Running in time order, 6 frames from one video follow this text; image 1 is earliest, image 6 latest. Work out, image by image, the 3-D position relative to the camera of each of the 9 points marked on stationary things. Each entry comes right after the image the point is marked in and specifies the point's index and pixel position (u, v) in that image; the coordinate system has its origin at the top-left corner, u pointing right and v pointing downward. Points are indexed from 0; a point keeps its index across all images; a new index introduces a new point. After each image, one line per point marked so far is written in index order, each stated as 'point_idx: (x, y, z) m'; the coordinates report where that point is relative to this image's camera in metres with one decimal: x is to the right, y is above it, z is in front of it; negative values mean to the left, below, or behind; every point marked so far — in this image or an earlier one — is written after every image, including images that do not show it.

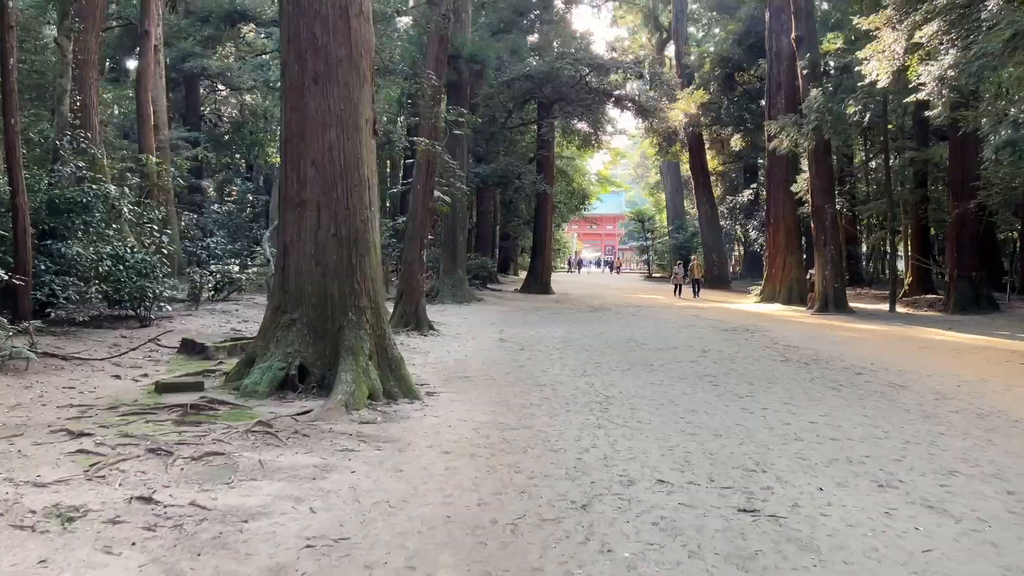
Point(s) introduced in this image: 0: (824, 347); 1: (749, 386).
0: (+3.7, -0.7, +10.1) m
1: (+1.9, -0.8, +6.7) m
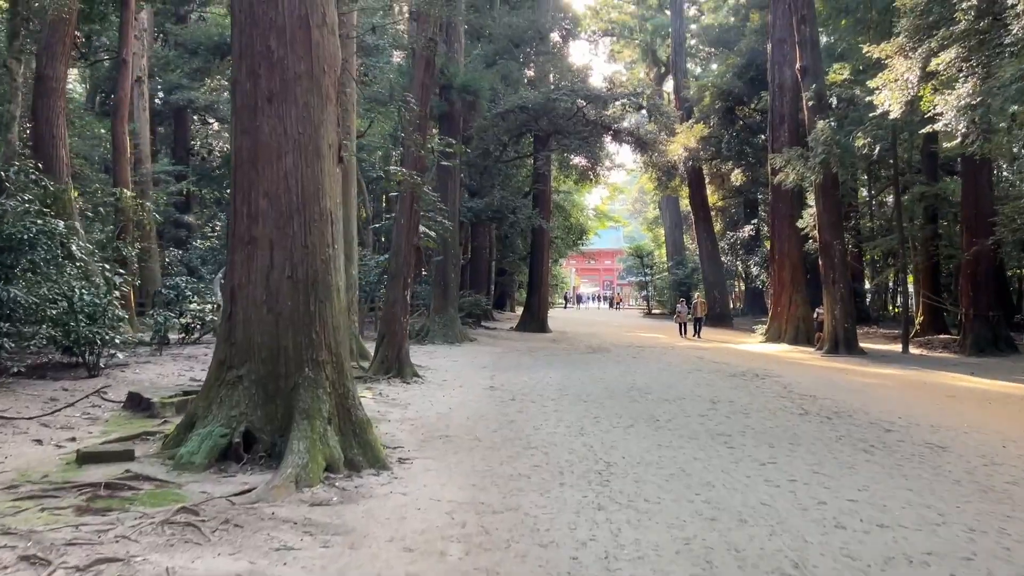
0: (+3.6, -1.2, +9.3) m
1: (+1.8, -1.1, +5.8) m
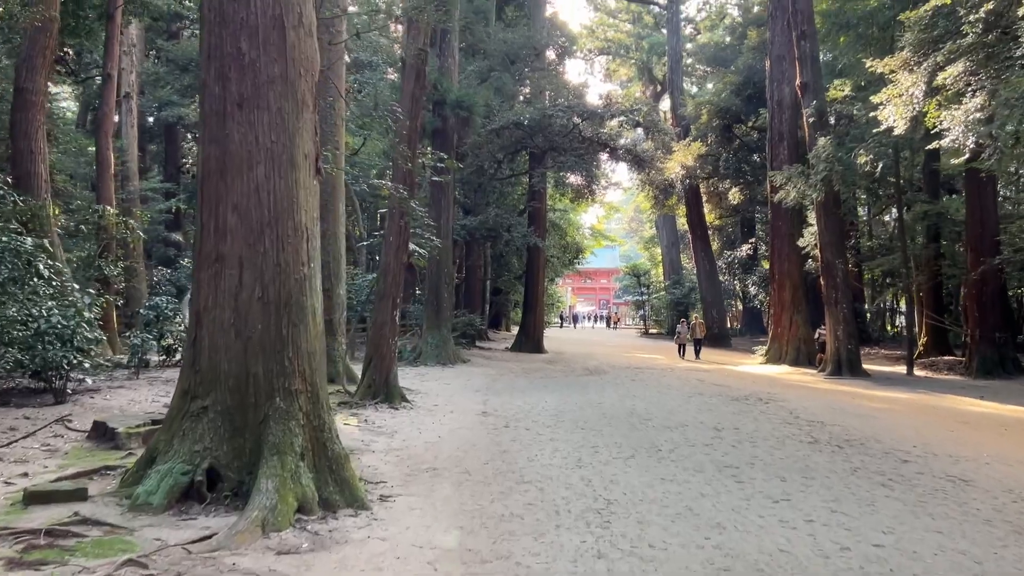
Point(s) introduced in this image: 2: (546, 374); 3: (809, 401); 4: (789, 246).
0: (+3.6, -1.4, +8.9) m
1: (+1.7, -1.3, +5.4) m
2: (+0.6, -1.5, +14.4) m
3: (+3.8, -1.5, +10.8) m
4: (+6.0, +0.9, +18.4) m
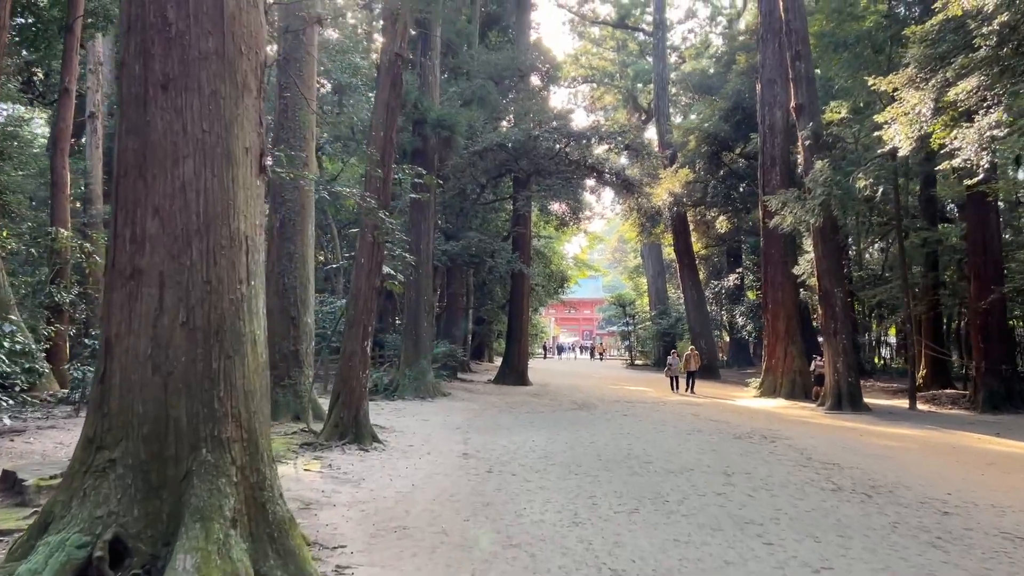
0: (+3.4, -1.7, +8.0) m
1: (+1.7, -1.4, +4.6) m
2: (+0.3, -1.9, +13.5) m
3: (+3.6, -1.8, +10.0) m
4: (+5.7, +0.3, +17.7) m
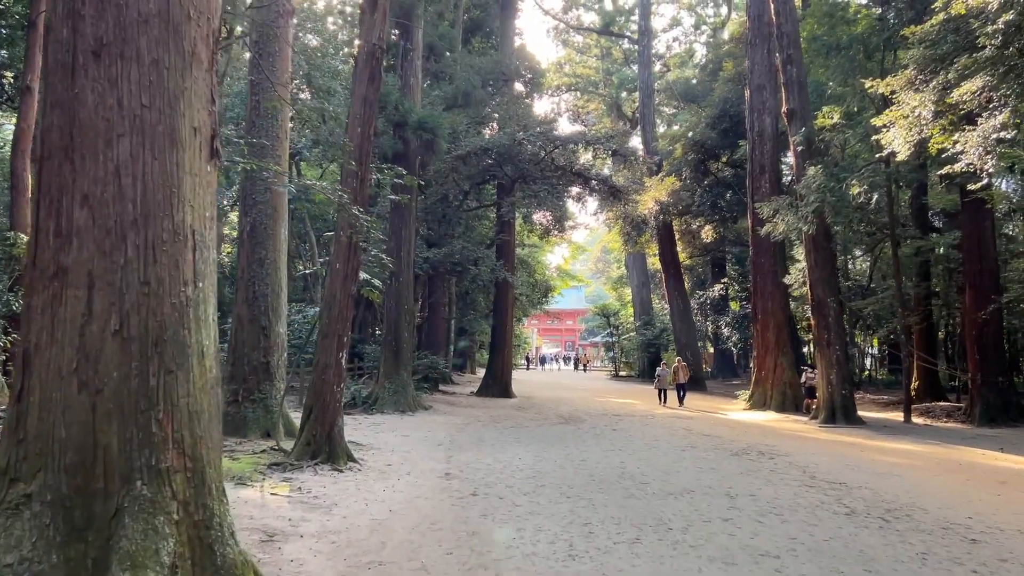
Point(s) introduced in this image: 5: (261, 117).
0: (+3.3, -1.7, +7.6) m
1: (+1.6, -1.4, +4.1) m
2: (+0.1, -2.1, +13.0) m
3: (+3.4, -1.9, +9.5) m
4: (+5.4, +0.1, +17.3) m
5: (-2.8, +1.9, +9.3) m
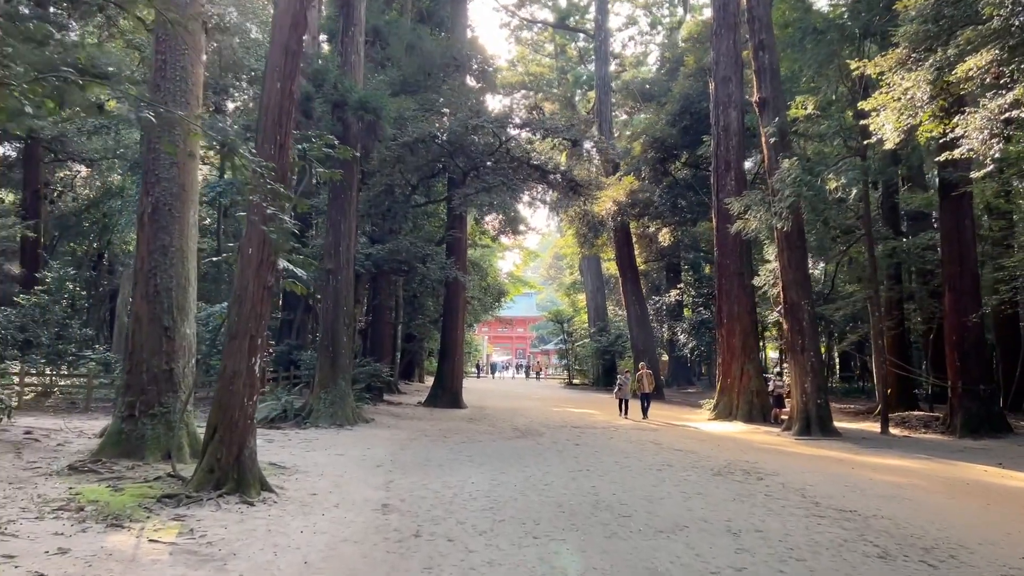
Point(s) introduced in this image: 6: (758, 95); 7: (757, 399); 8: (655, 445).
0: (+2.9, -1.7, +6.5) m
1: (+1.4, -1.3, +2.9) m
2: (-0.6, -2.0, +11.7) m
3: (+3.0, -1.9, +8.4) m
4: (+4.4, 0.0, +16.3) m
5: (-3.2, +1.9, +7.9) m
6: (+4.1, +3.2, +14.1) m
7: (+4.7, -2.1, +15.8) m
8: (+1.9, -2.0, +11.0) m
